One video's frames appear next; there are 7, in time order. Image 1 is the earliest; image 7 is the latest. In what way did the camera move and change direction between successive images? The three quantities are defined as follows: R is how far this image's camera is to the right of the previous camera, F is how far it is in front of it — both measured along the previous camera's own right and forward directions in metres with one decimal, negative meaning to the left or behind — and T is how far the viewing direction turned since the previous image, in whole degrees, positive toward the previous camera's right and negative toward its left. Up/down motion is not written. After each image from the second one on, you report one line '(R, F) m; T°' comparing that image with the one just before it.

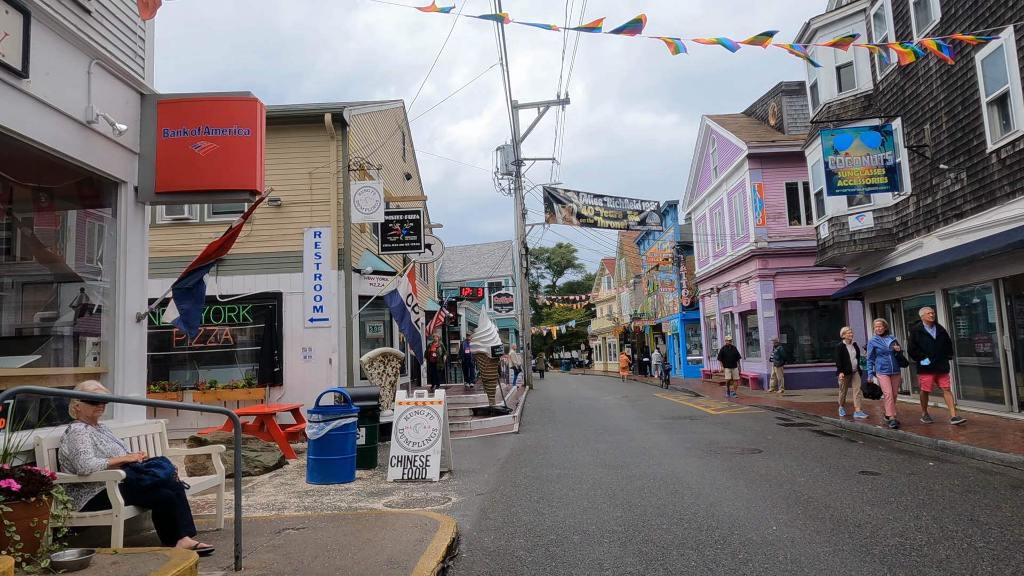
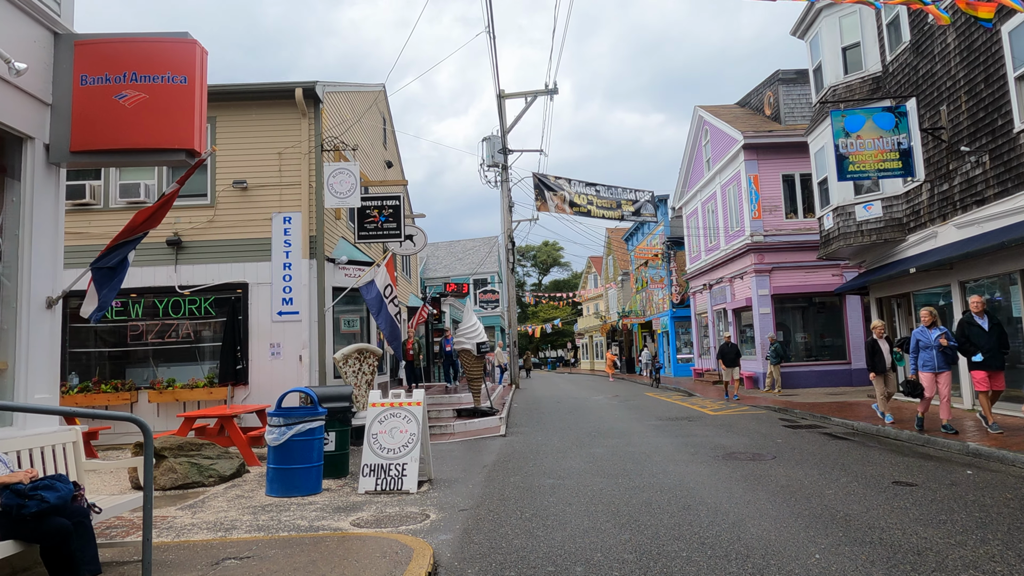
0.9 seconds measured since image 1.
(0.0, +1.0) m; +1°
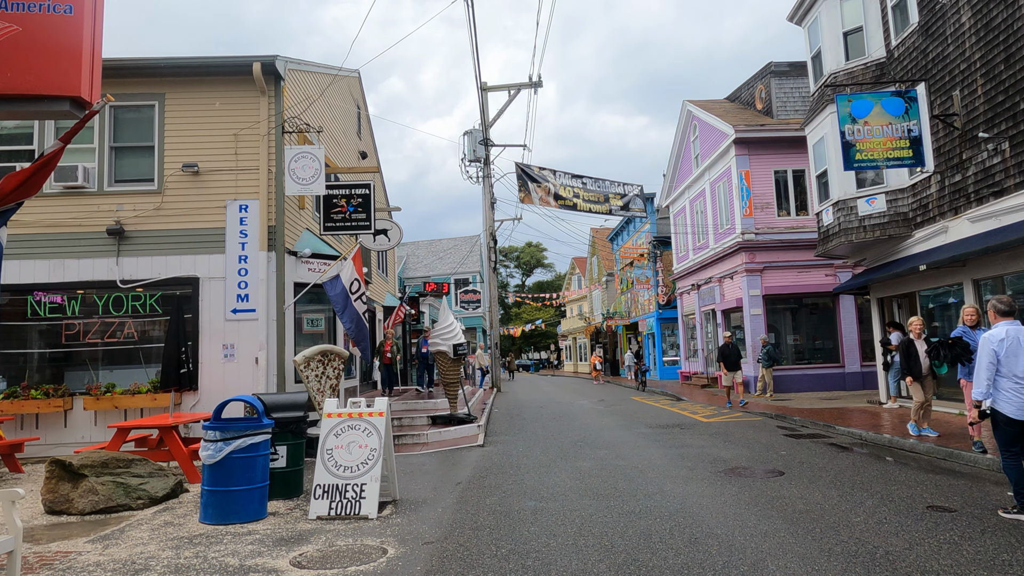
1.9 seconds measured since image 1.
(+0.1, +1.0) m; +1°
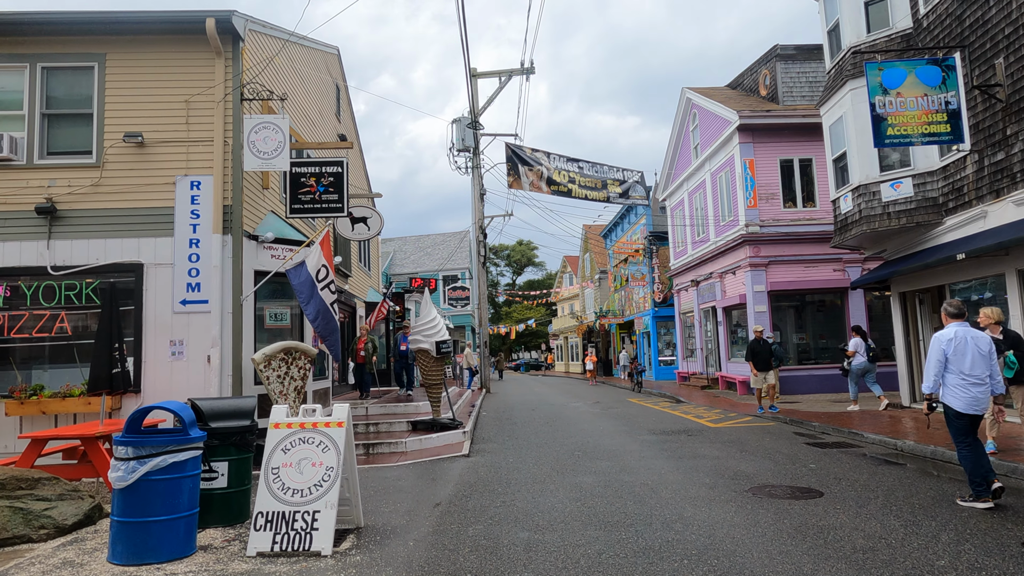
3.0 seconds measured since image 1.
(0.0, +1.3) m; +1°
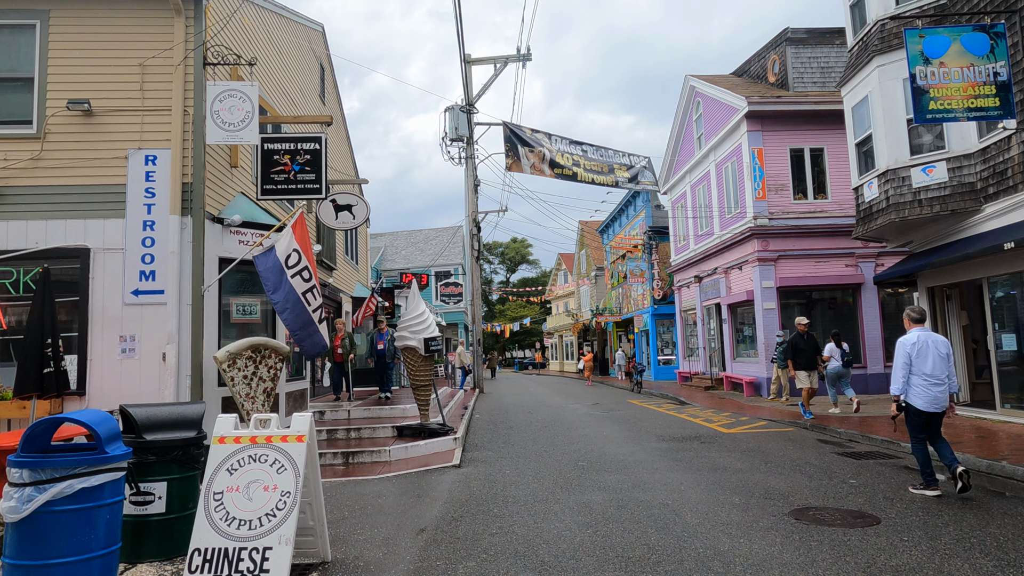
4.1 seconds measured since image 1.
(0.0, +1.1) m; +1°
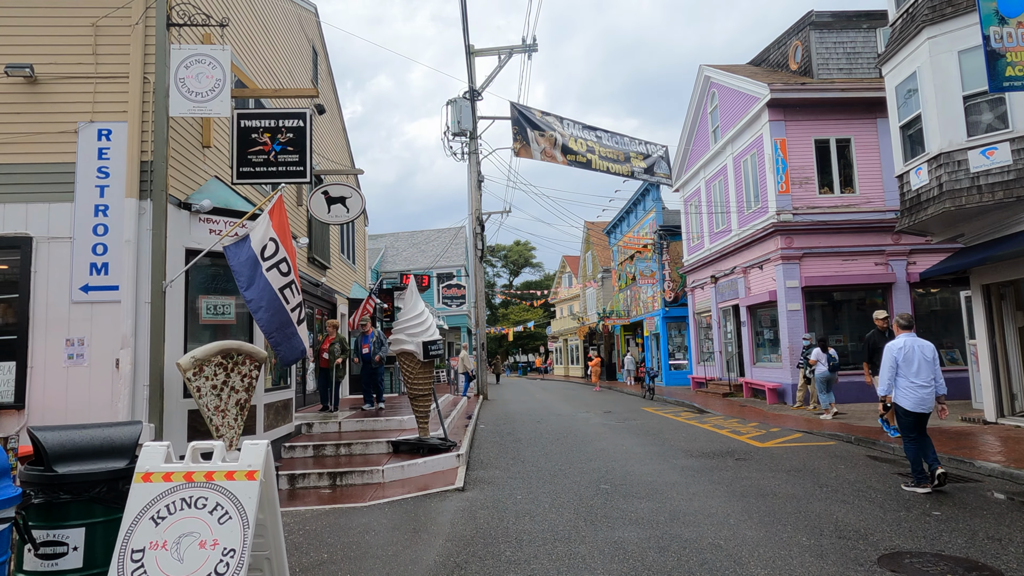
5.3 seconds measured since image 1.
(-0.1, +1.2) m; 0°
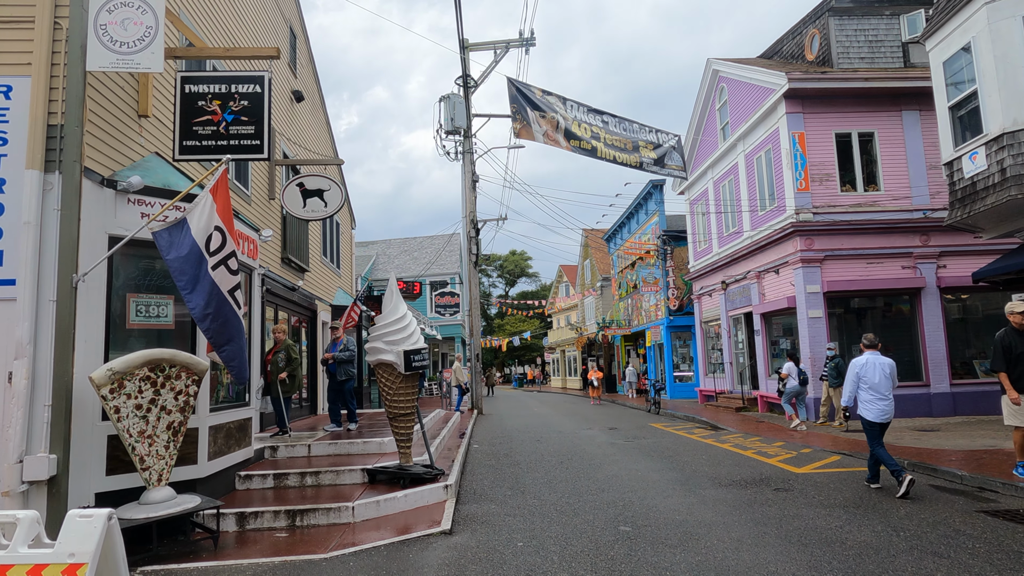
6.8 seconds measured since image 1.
(0.0, +1.4) m; 0°
